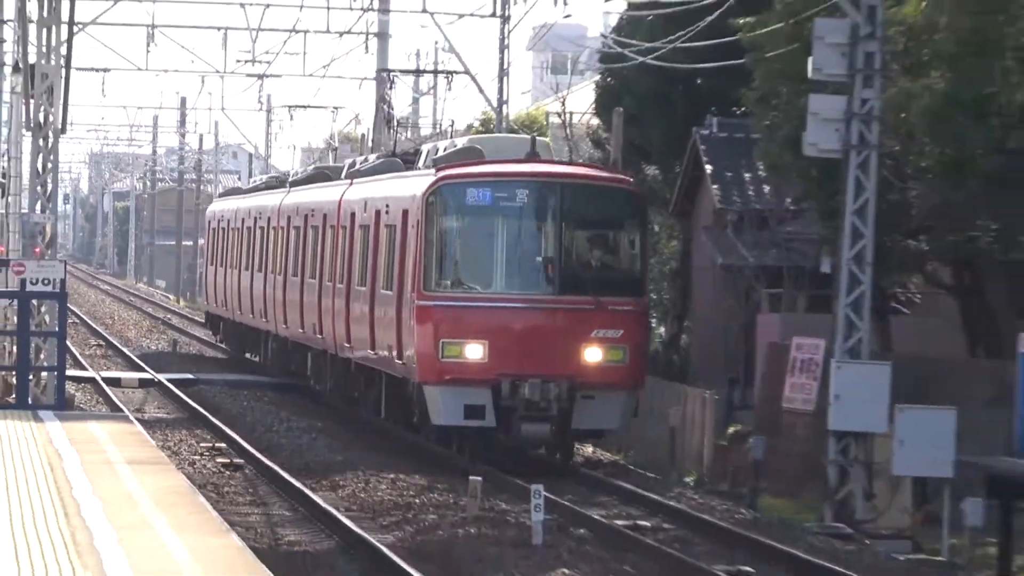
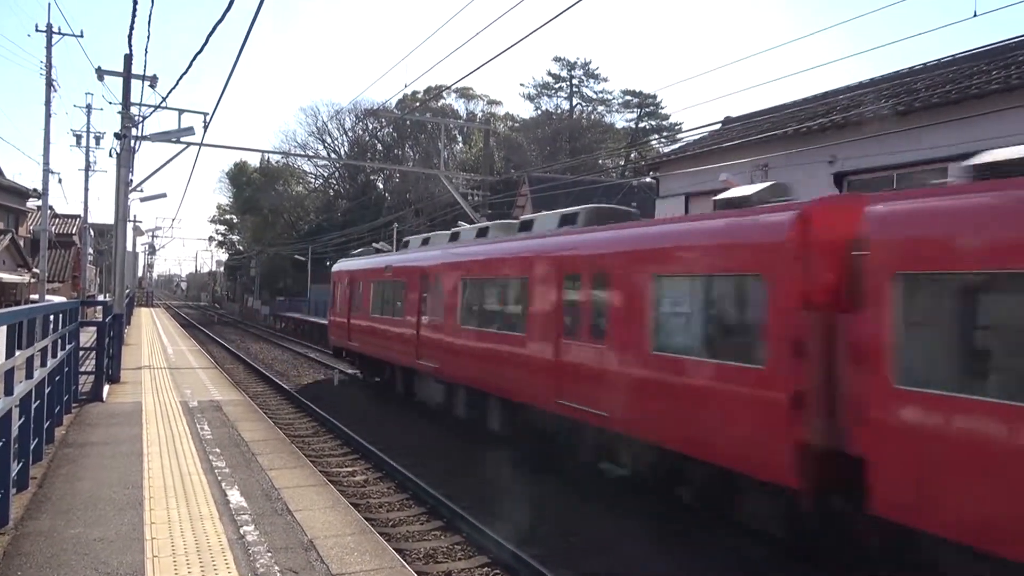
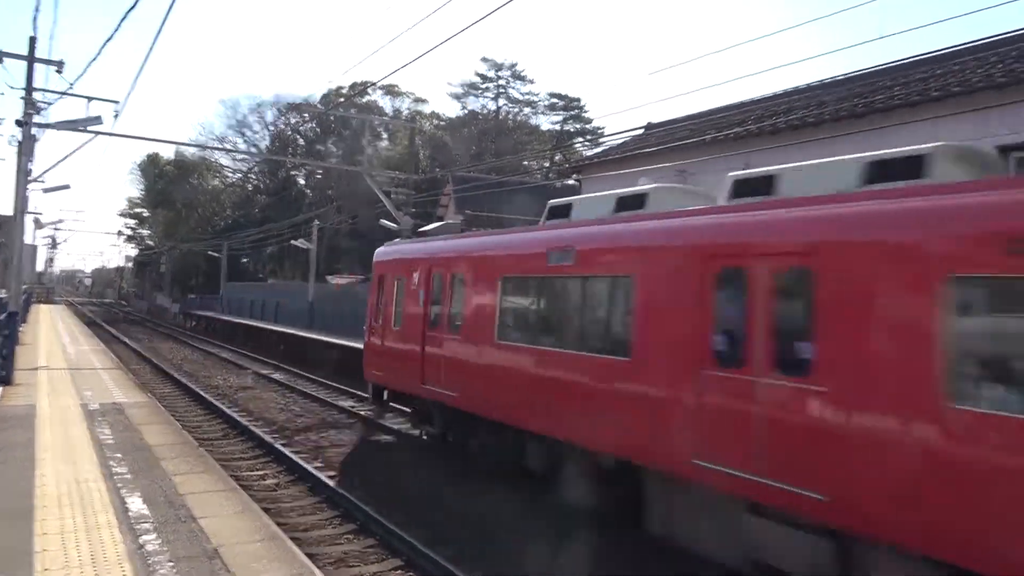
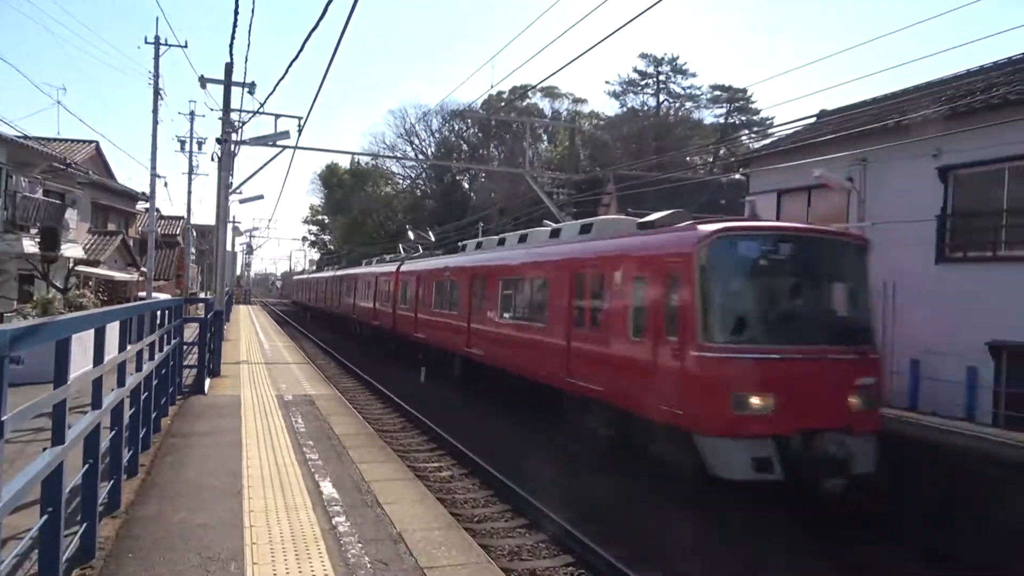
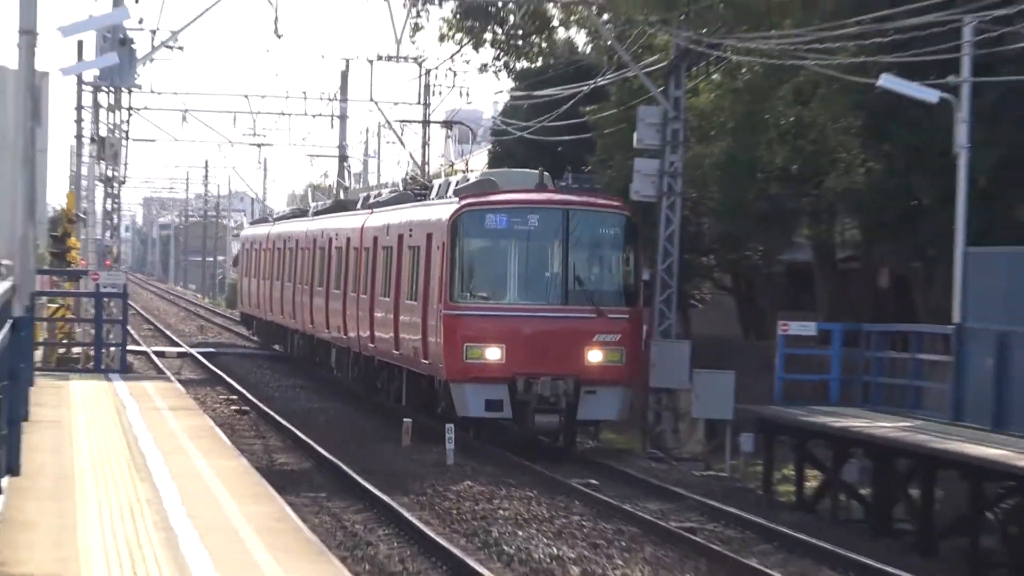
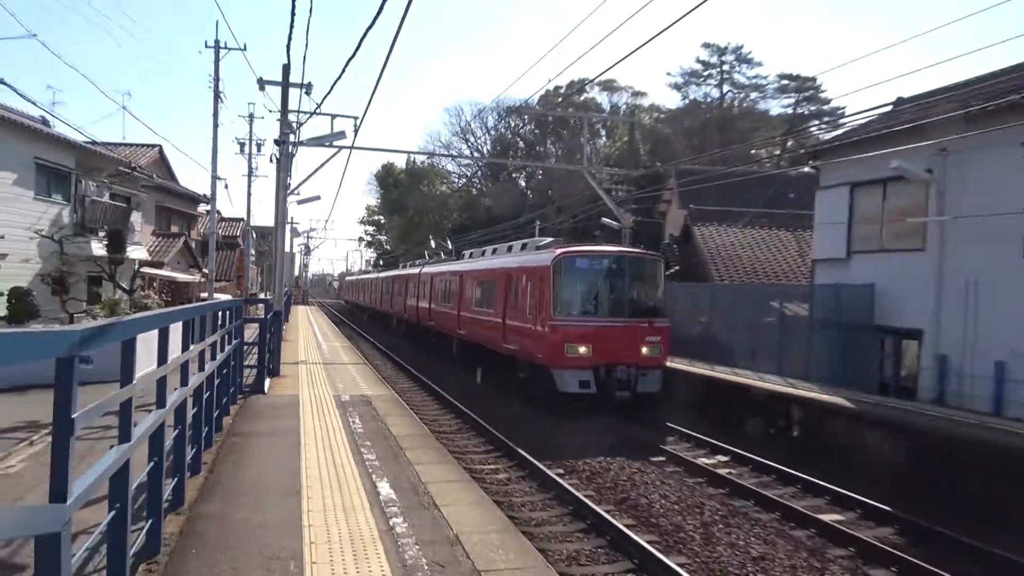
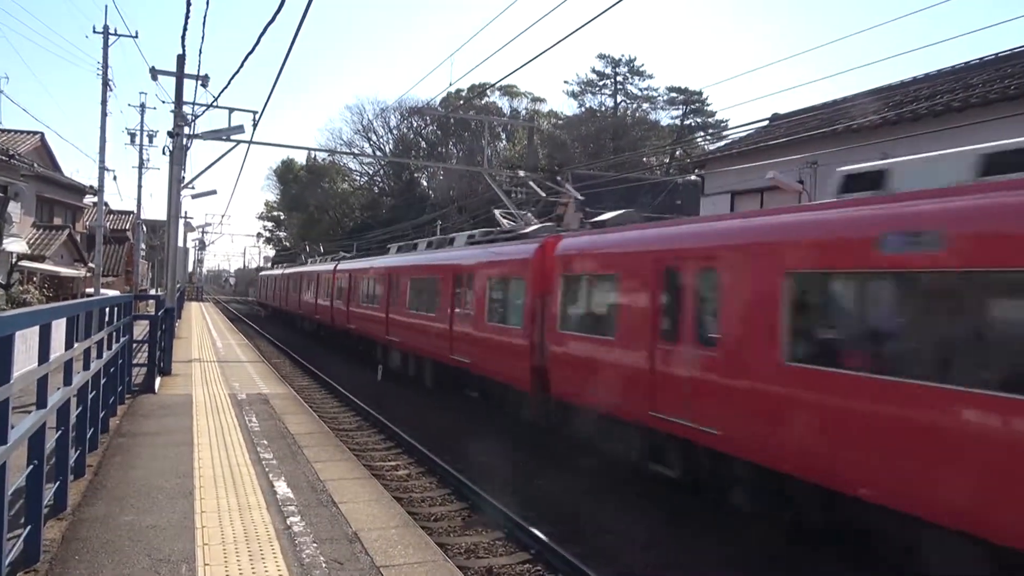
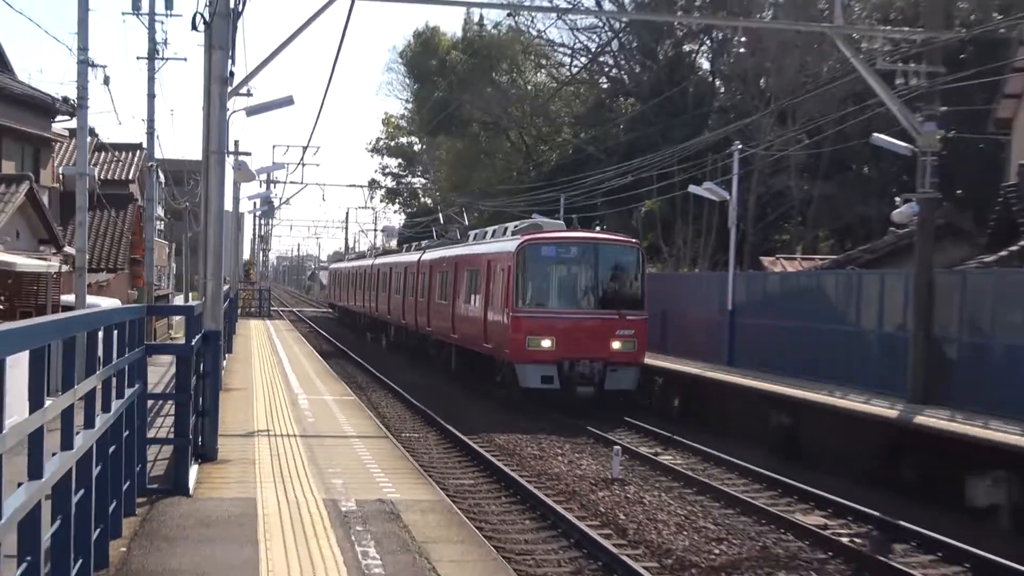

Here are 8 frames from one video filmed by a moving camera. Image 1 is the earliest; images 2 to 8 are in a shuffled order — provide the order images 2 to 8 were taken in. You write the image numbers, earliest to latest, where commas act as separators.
5, 8, 6, 4, 7, 2, 3
